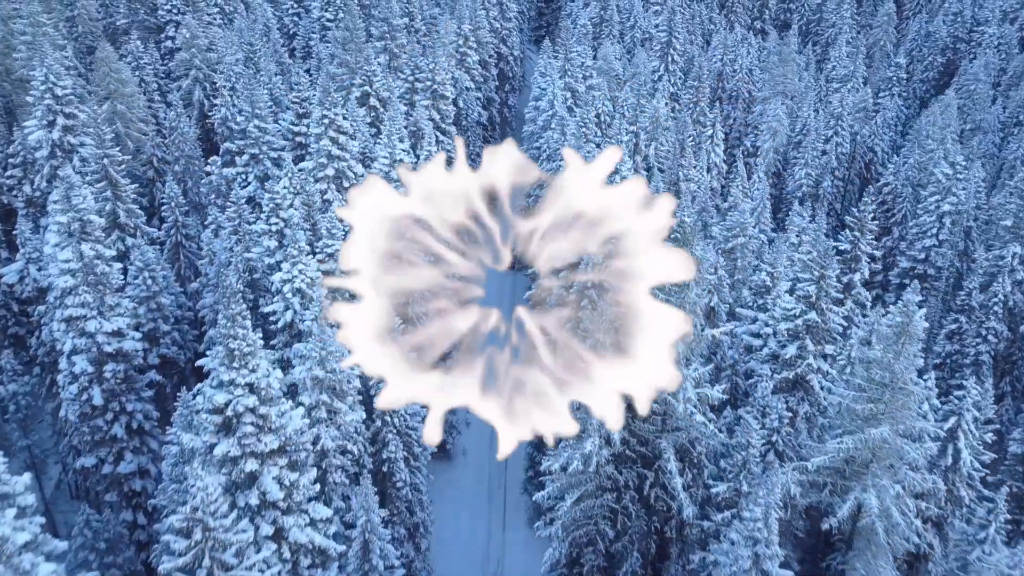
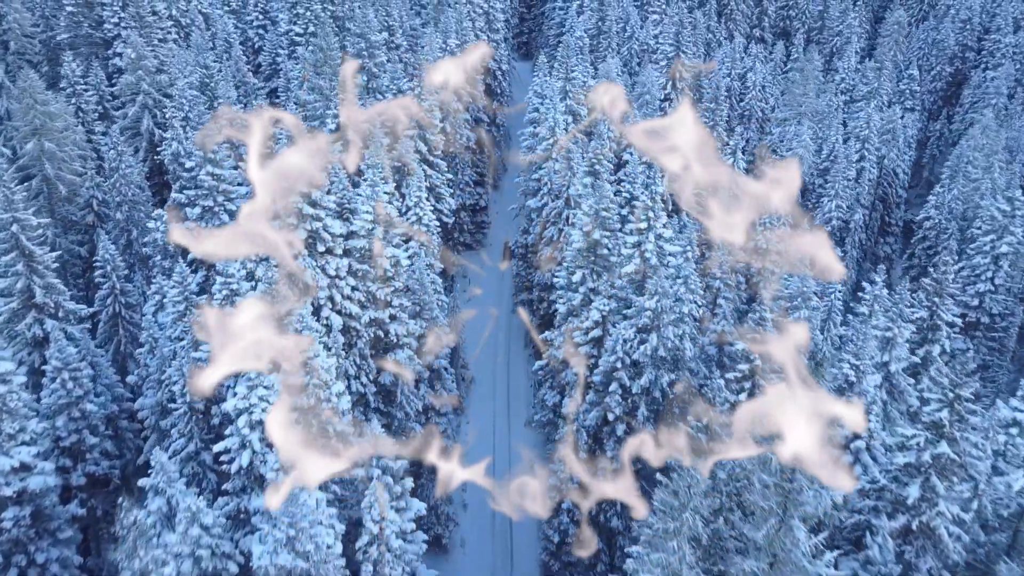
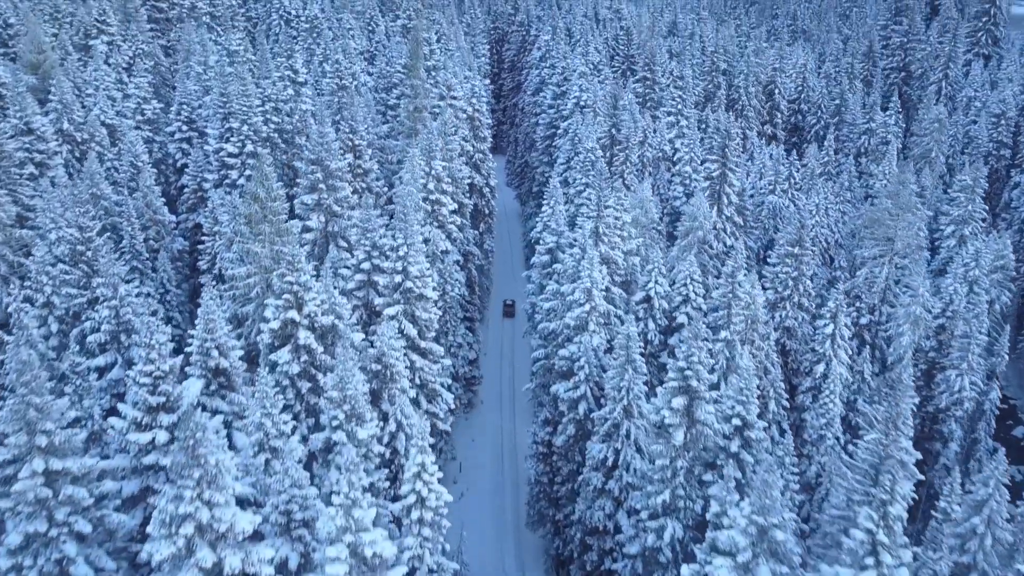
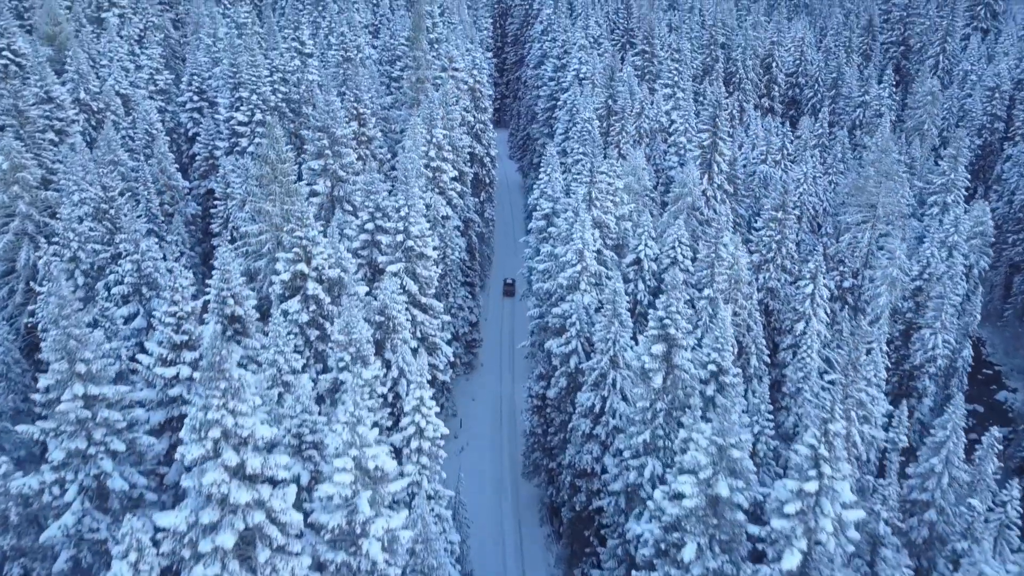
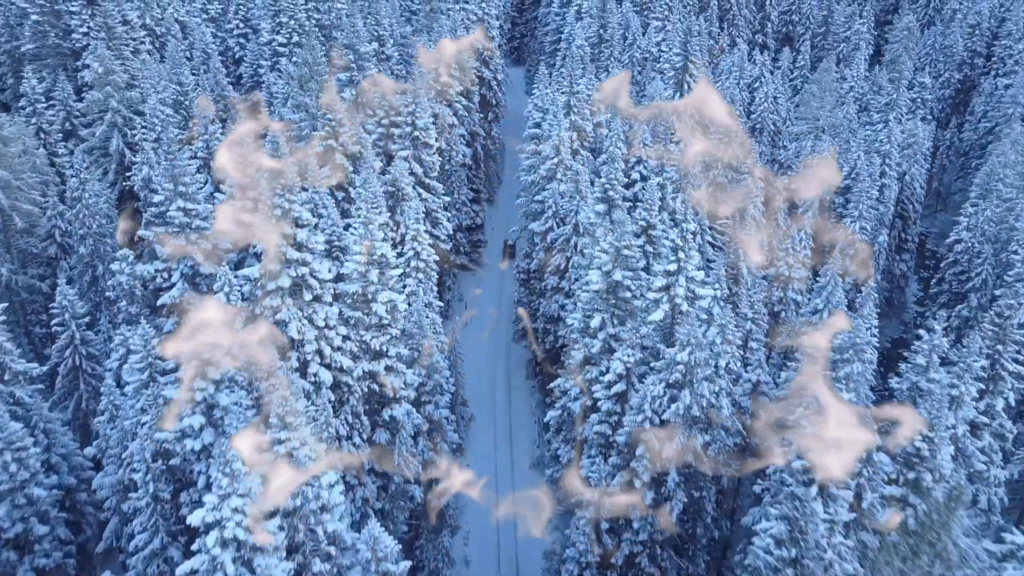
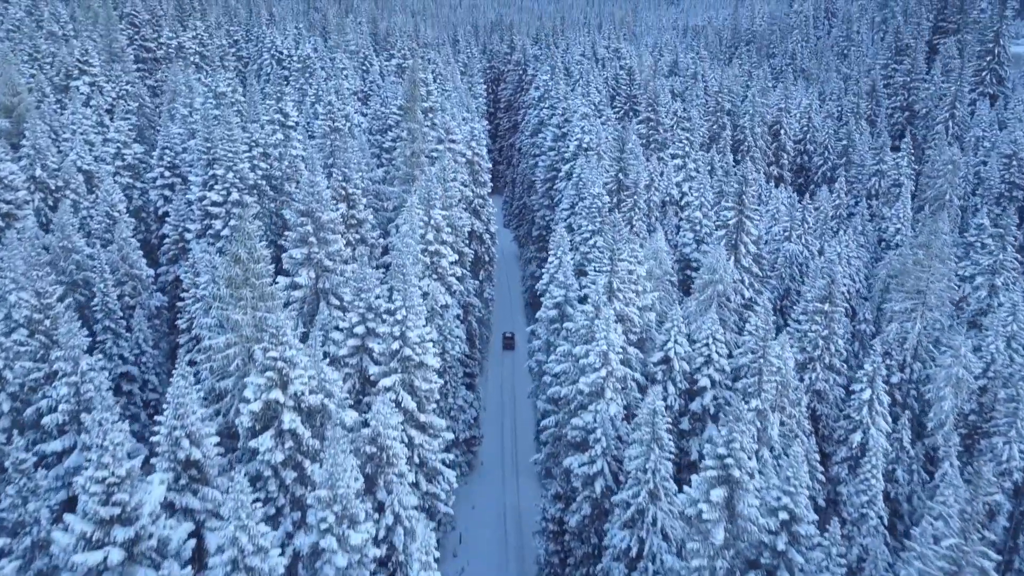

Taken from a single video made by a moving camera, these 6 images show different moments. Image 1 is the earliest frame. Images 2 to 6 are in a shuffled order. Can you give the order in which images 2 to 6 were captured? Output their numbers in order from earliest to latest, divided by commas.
2, 5, 4, 3, 6
